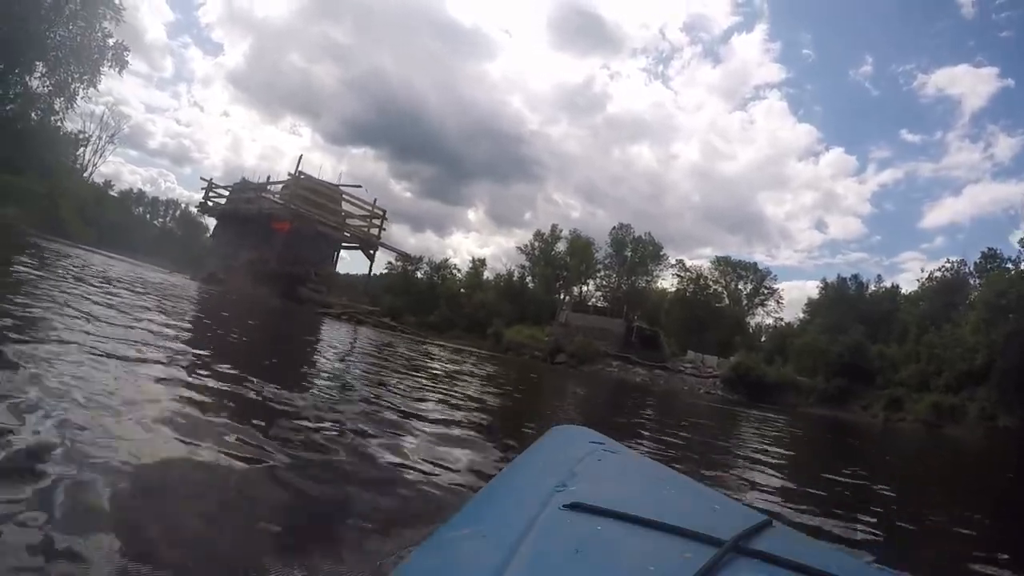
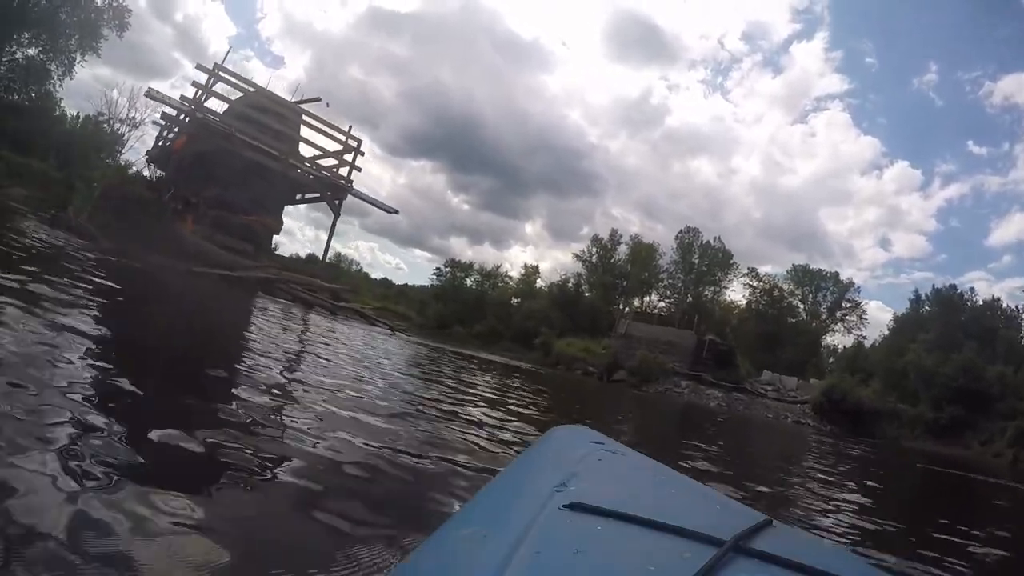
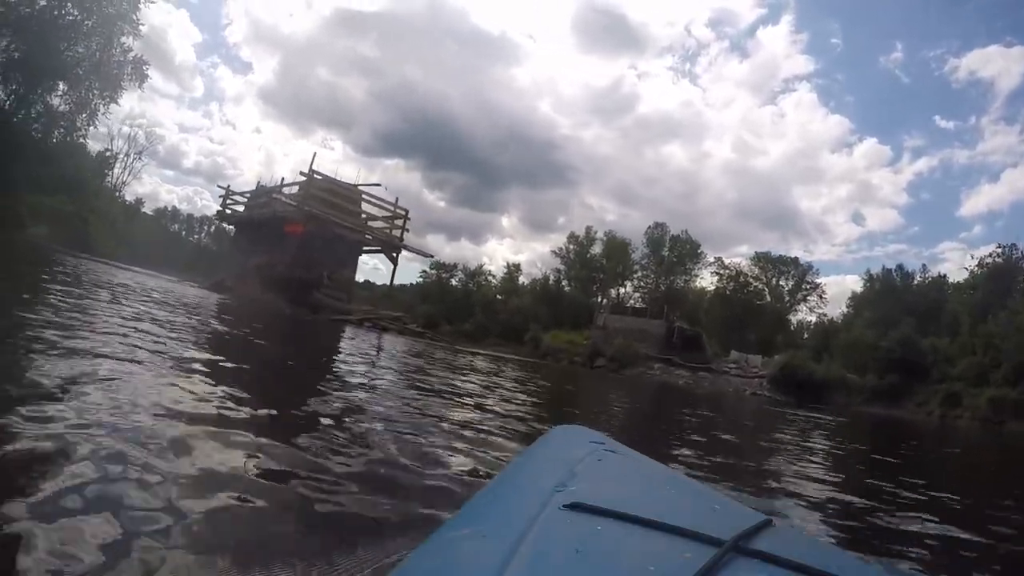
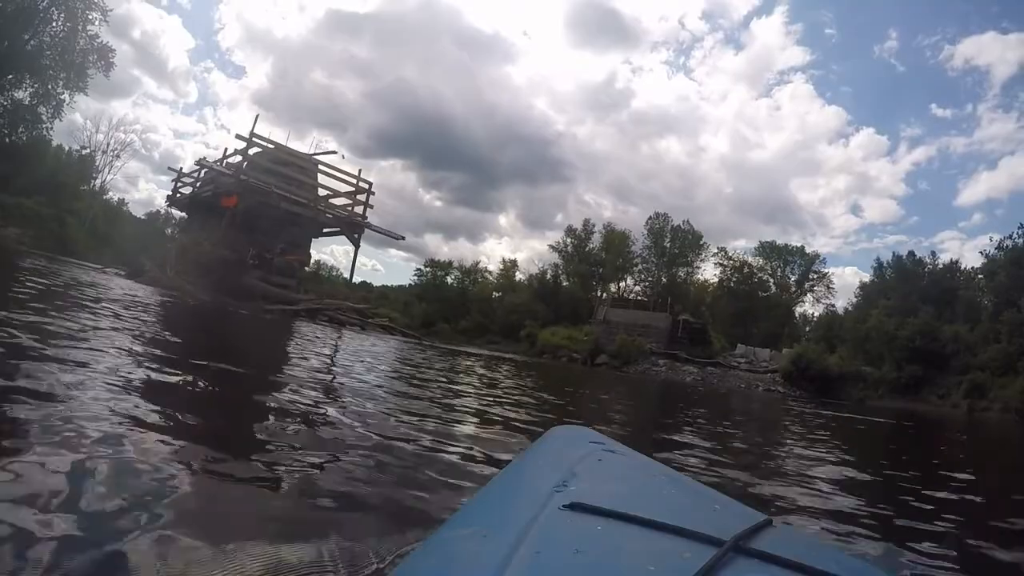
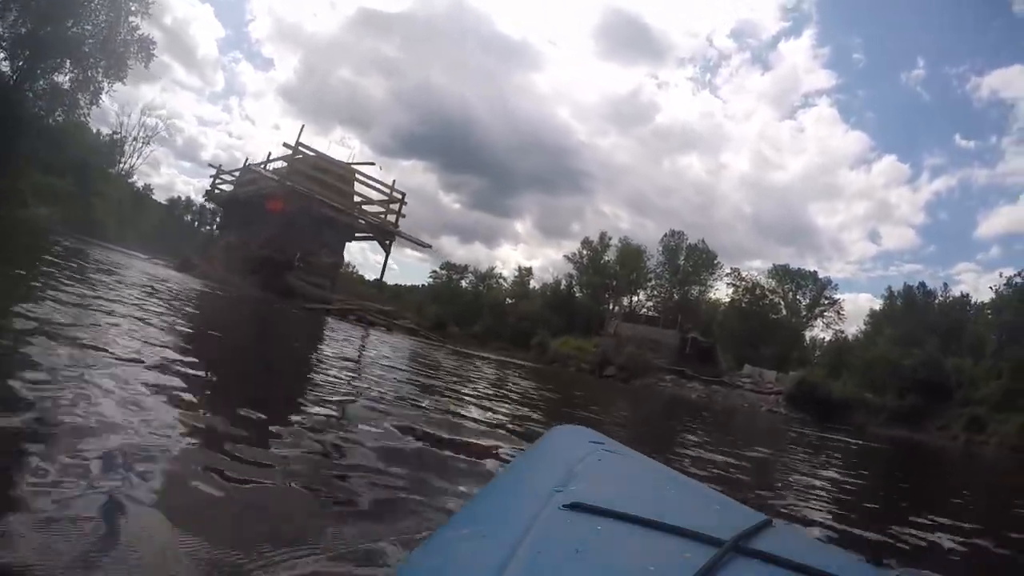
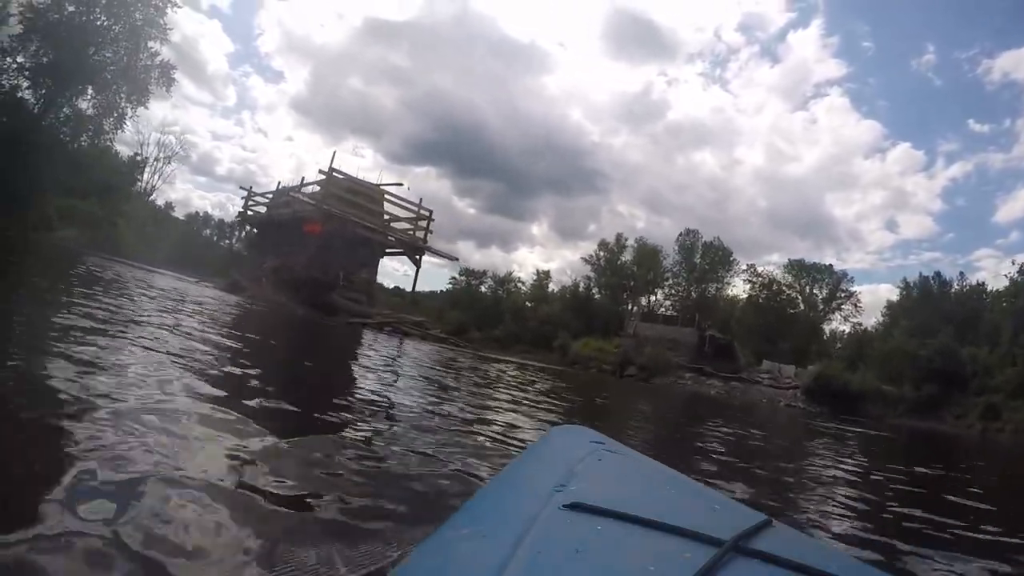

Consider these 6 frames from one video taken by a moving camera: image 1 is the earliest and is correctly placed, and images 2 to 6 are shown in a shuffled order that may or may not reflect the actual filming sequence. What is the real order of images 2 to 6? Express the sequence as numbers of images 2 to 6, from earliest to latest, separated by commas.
3, 6, 5, 4, 2
